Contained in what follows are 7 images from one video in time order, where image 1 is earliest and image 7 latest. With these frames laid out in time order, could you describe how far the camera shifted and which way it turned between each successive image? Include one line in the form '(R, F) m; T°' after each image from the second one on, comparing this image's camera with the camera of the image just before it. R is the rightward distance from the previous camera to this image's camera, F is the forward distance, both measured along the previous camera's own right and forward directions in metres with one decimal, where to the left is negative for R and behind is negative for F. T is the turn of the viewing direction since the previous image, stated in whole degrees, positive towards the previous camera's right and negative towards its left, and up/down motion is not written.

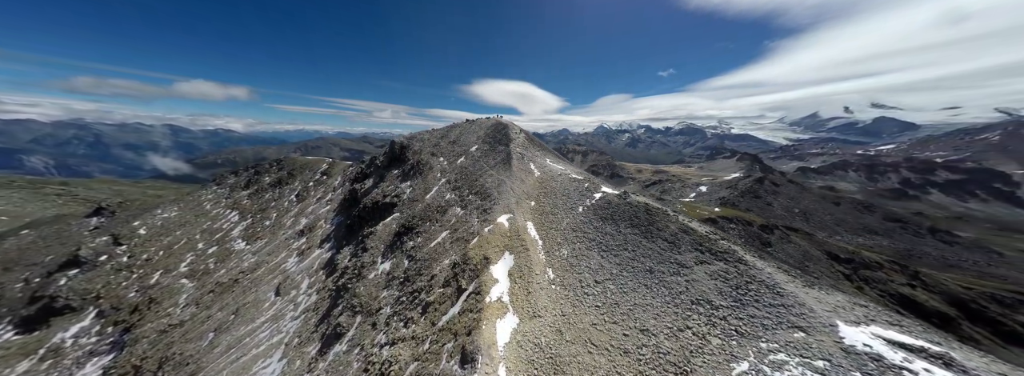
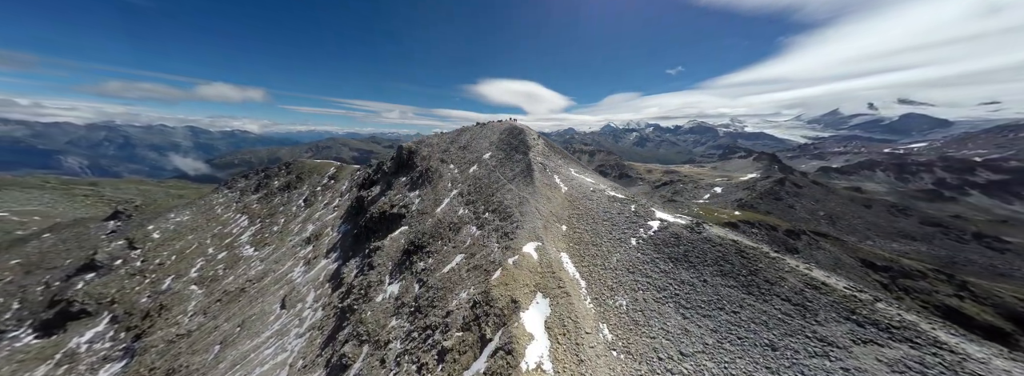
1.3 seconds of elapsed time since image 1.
(-1.9, +3.4) m; -2°
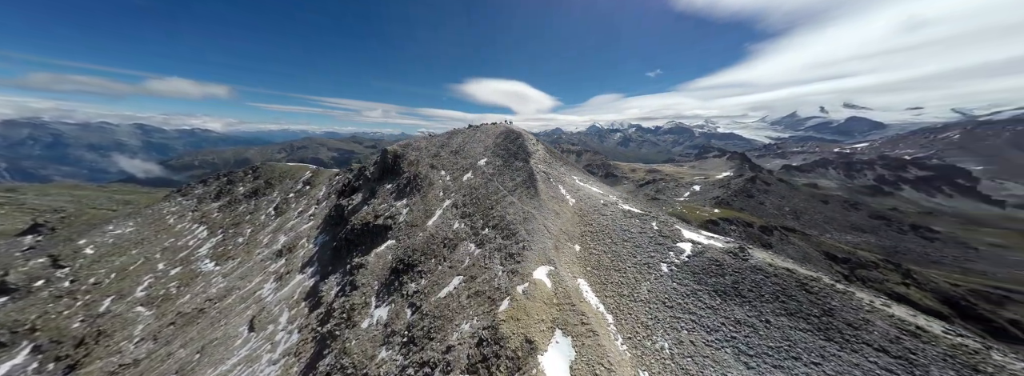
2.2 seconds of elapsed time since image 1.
(-1.6, +2.1) m; +4°
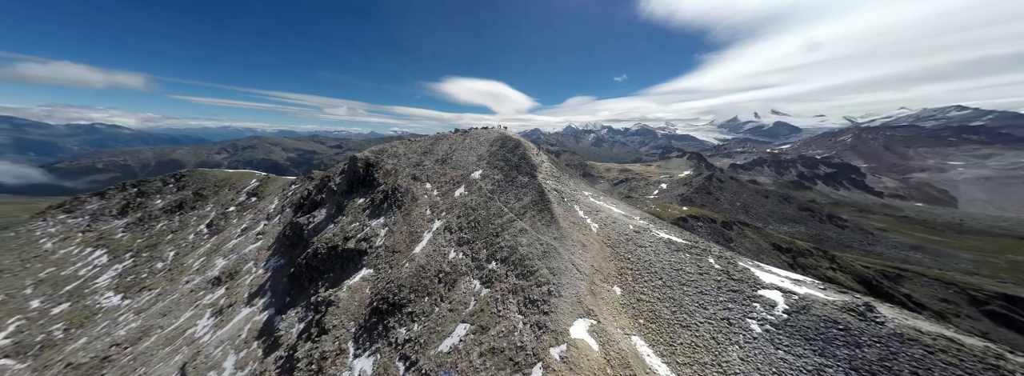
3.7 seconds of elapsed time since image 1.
(-3.1, +3.8) m; +6°
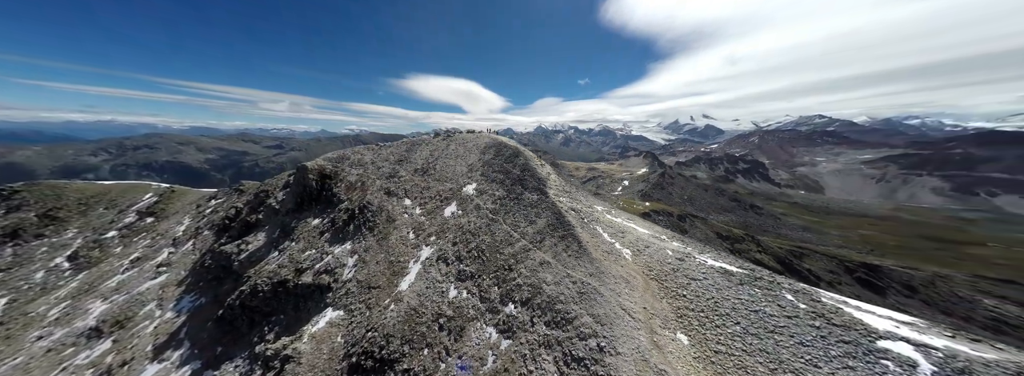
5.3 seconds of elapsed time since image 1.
(-3.7, +3.8) m; +8°
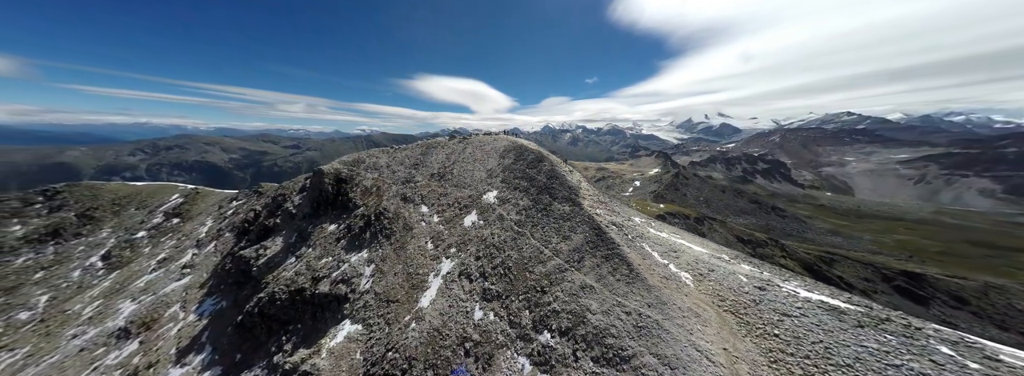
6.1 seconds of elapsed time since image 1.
(-1.8, +1.6) m; -2°
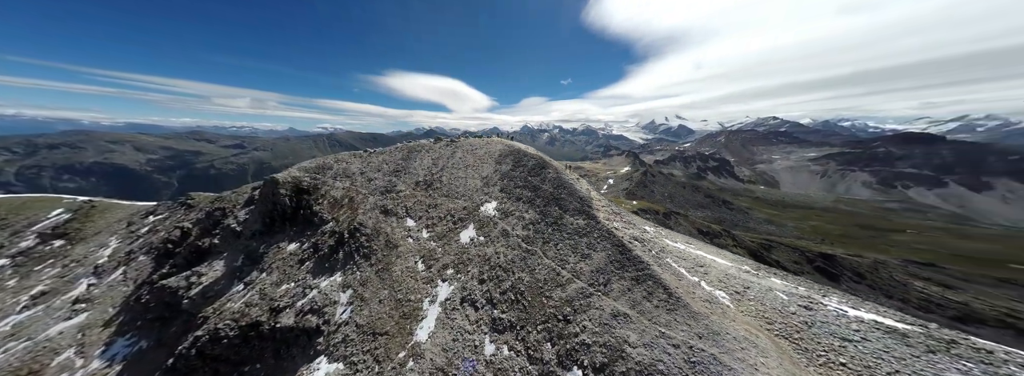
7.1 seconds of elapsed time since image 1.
(-2.6, +2.3) m; +6°
